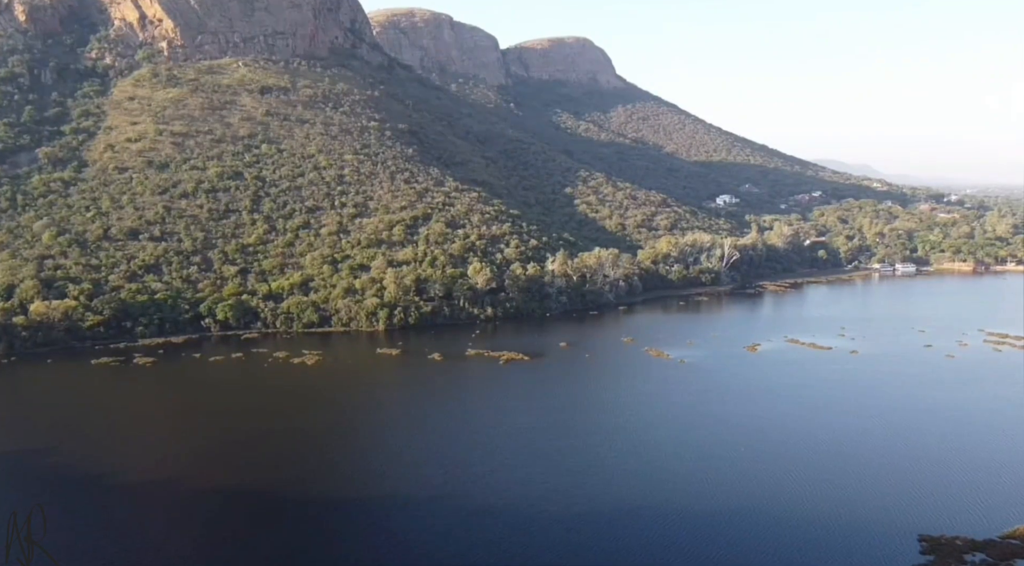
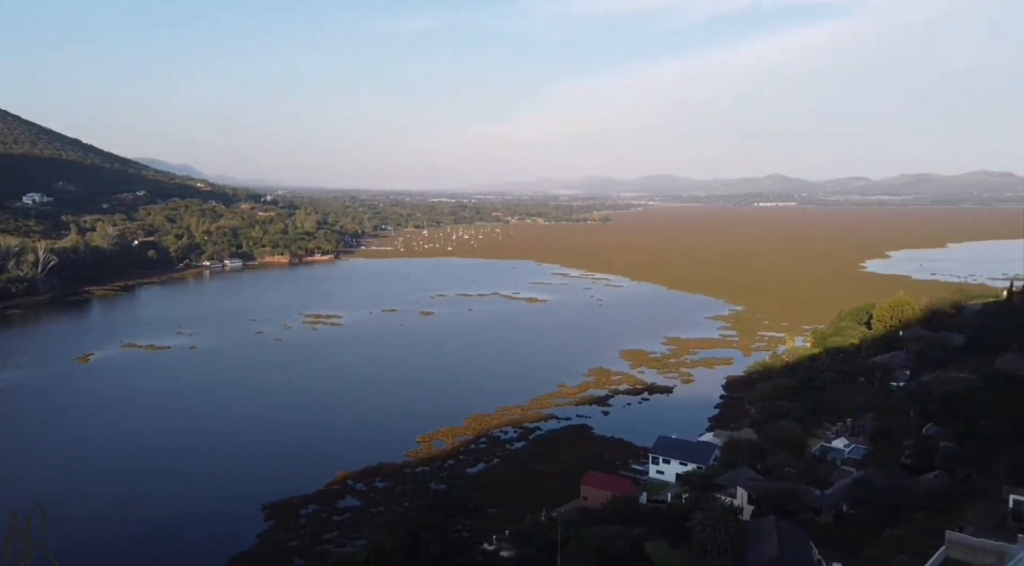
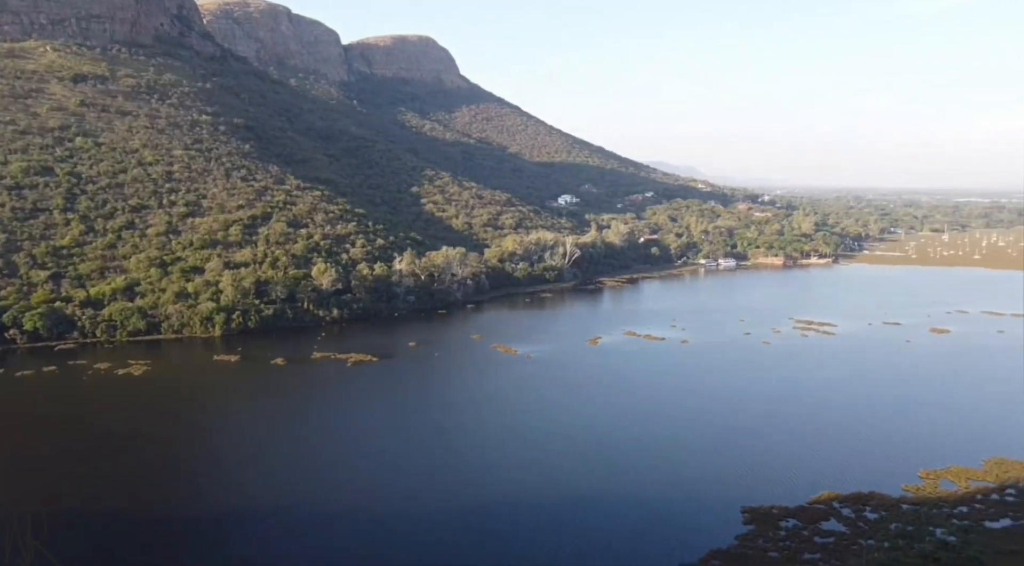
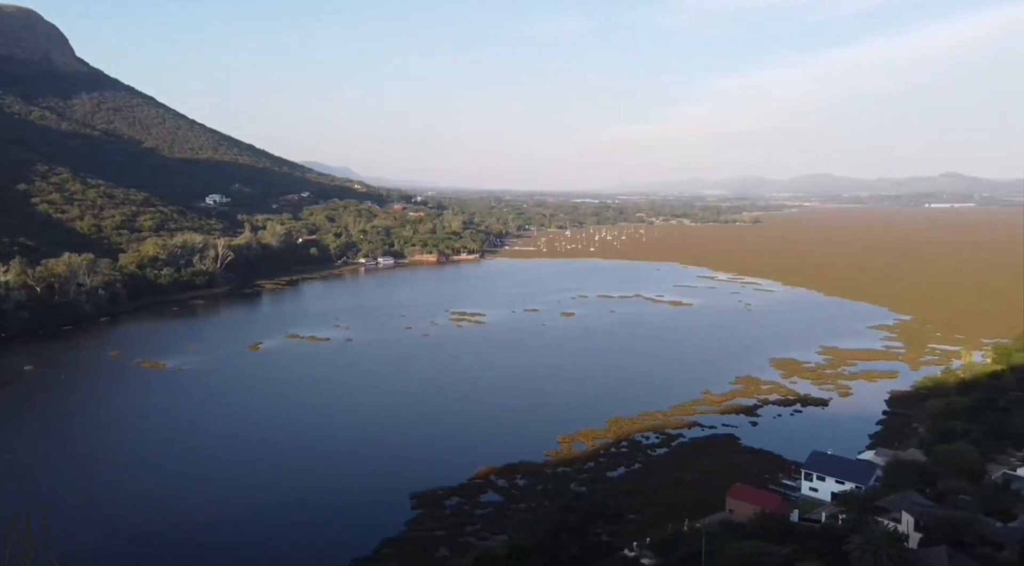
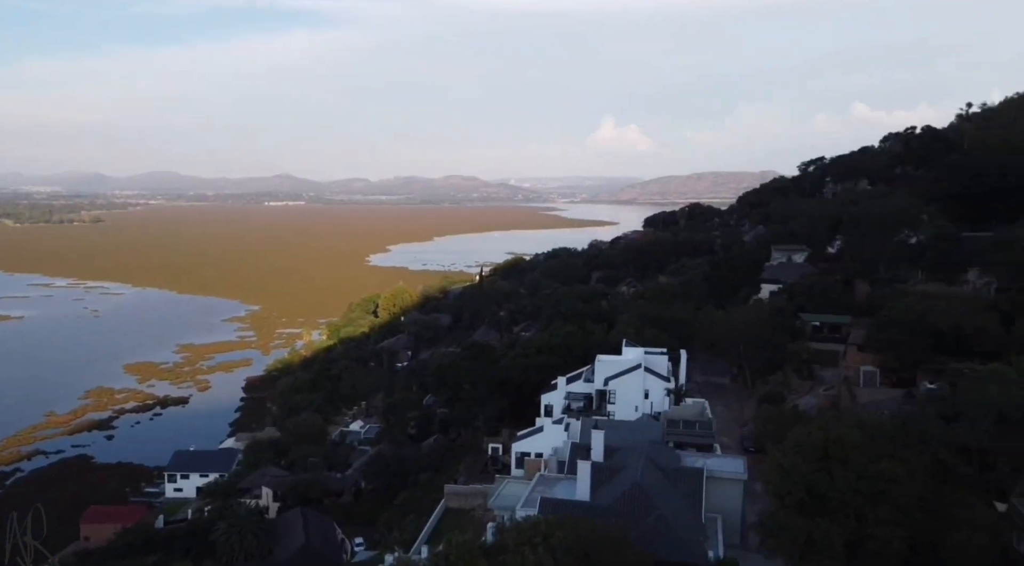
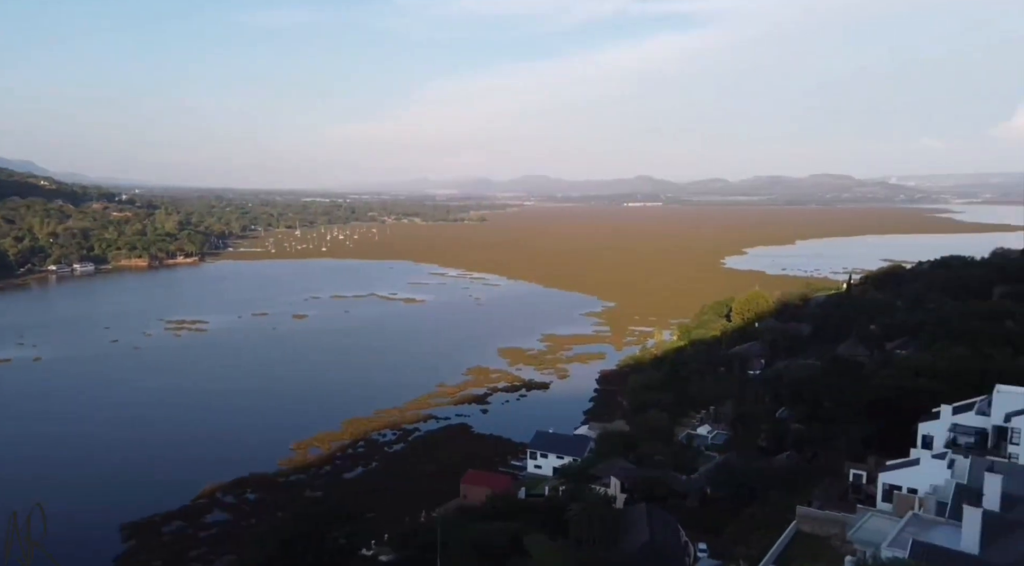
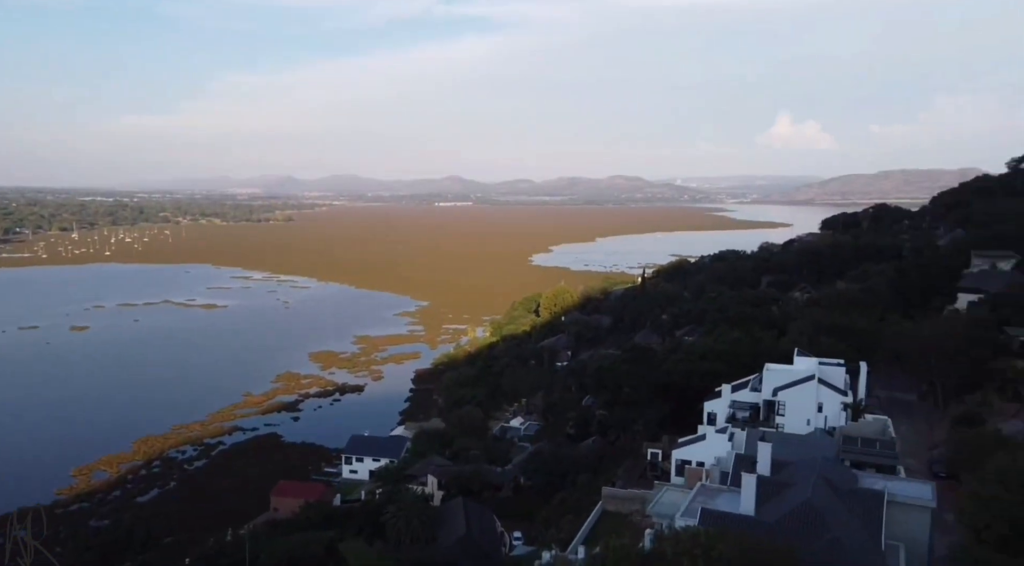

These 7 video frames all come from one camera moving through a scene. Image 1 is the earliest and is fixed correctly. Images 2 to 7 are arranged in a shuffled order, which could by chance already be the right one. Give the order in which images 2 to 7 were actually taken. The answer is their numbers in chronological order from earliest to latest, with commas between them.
3, 4, 2, 6, 7, 5
